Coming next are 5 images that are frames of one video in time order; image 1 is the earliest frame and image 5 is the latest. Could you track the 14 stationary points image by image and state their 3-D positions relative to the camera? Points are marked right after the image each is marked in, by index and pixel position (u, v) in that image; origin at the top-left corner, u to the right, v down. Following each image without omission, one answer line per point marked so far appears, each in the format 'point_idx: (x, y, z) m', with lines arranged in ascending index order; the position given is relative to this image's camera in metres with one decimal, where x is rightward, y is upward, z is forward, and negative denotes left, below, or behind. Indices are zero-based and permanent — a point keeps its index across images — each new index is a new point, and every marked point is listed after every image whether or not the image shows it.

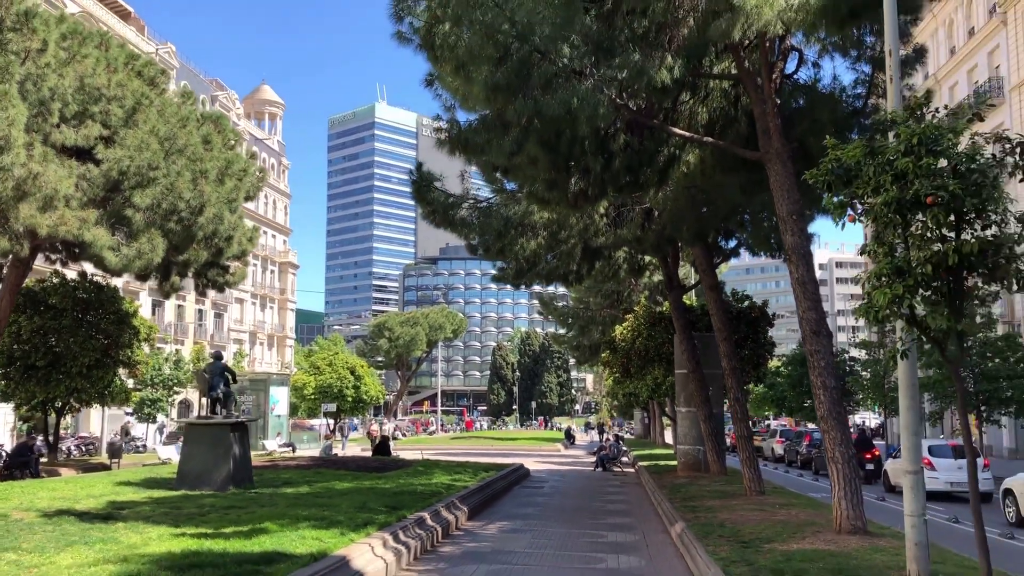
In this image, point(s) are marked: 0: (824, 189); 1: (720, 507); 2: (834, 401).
0: (+2.2, +0.7, +6.8) m
1: (+2.7, -2.9, +12.7) m
2: (+3.2, -1.1, +9.6) m
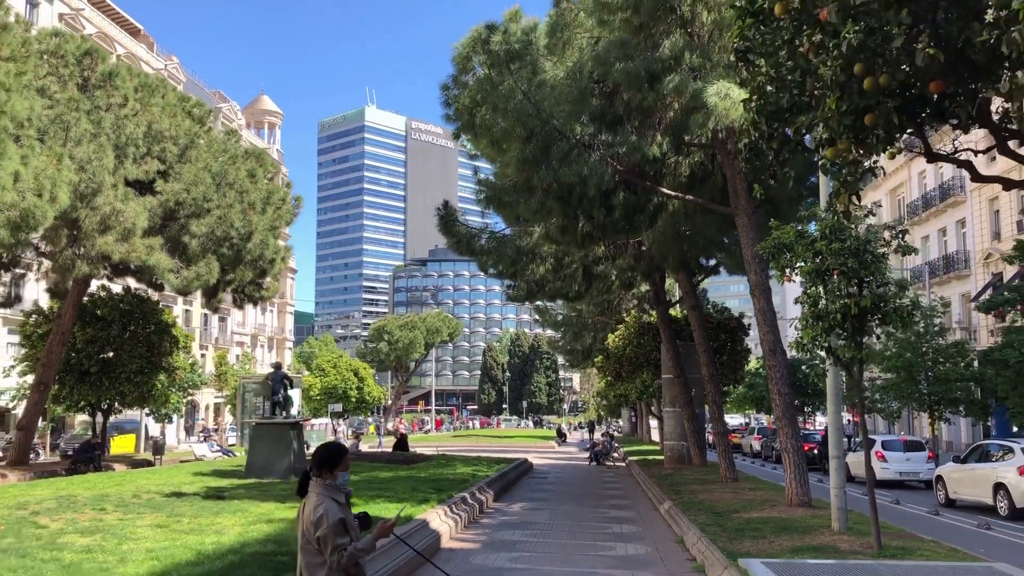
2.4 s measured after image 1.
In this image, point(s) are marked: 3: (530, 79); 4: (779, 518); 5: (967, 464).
0: (+2.6, +0.3, +9.5) m
1: (+3.0, -3.3, +15.5) m
2: (+3.6, -1.5, +12.4) m
3: (+0.2, +2.8, +12.6) m
4: (+3.1, -2.7, +11.0) m
5: (+7.7, -3.0, +16.1) m
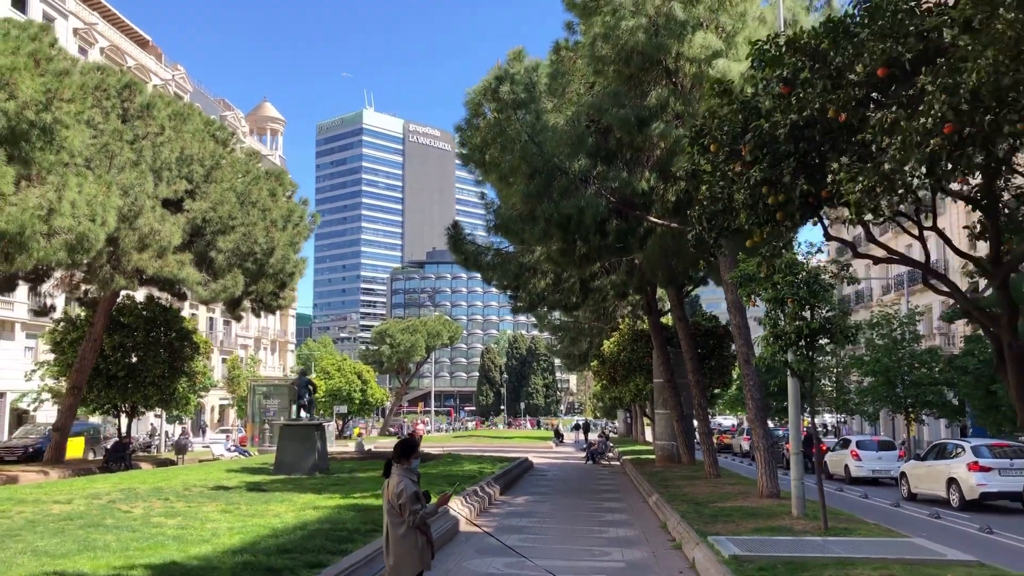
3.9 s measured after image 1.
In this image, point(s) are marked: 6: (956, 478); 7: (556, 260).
0: (+2.7, 0.0, +11.3) m
1: (+3.1, -3.5, +17.2) m
2: (+3.7, -1.8, +14.1) m
3: (+0.3, +2.5, +14.4) m
4: (+3.2, -2.9, +12.8) m
5: (+7.8, -3.2, +17.9) m
6: (+7.6, -3.3, +16.4) m
7: (+0.8, +0.5, +16.1) m
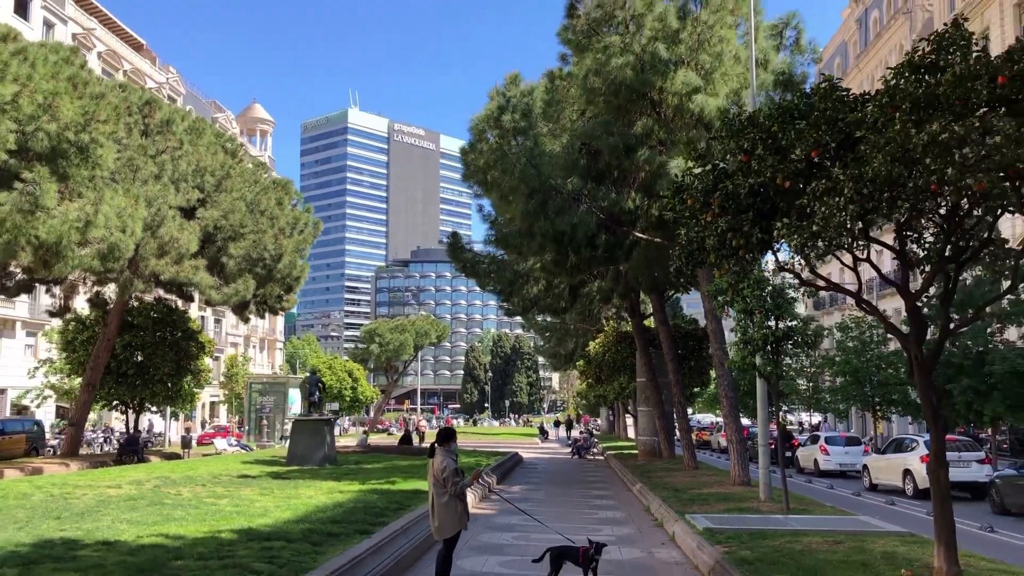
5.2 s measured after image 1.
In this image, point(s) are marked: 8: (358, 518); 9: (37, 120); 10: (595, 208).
0: (+2.7, -0.1, +12.9) m
1: (+3.0, -3.7, +18.8) m
2: (+3.6, -1.9, +15.8) m
3: (+0.3, +2.4, +15.9) m
4: (+3.2, -3.1, +14.4) m
5: (+7.7, -3.4, +19.6) m
6: (+7.6, -3.4, +18.1) m
7: (+0.7, +0.3, +17.7) m
8: (-1.5, -2.3, +9.5) m
9: (-8.1, +2.9, +16.3) m
10: (+1.4, +1.4, +16.2) m
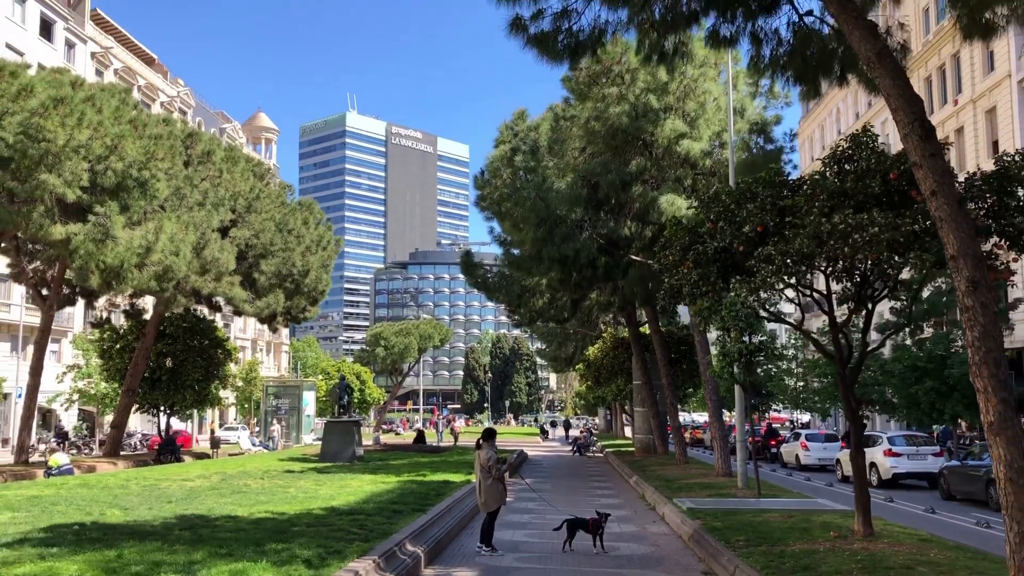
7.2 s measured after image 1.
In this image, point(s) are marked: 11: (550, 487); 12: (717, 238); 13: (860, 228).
0: (+3.0, -0.4, +15.2) m
1: (+3.2, -4.0, +21.2) m
2: (+3.9, -2.2, +18.1) m
3: (+0.5, +2.0, +18.3) m
4: (+3.4, -3.4, +16.7) m
5: (+7.9, -3.7, +21.9) m
6: (+7.8, -3.7, +20.5) m
7: (+0.9, 0.0, +20.0) m
8: (-1.3, -2.6, +11.8) m
9: (-7.9, +2.5, +18.5) m
10: (+1.6, +1.0, +18.5) m
11: (+0.7, -4.0, +19.0) m
12: (+2.1, +0.5, +9.5) m
13: (+3.0, +0.5, +8.2) m
